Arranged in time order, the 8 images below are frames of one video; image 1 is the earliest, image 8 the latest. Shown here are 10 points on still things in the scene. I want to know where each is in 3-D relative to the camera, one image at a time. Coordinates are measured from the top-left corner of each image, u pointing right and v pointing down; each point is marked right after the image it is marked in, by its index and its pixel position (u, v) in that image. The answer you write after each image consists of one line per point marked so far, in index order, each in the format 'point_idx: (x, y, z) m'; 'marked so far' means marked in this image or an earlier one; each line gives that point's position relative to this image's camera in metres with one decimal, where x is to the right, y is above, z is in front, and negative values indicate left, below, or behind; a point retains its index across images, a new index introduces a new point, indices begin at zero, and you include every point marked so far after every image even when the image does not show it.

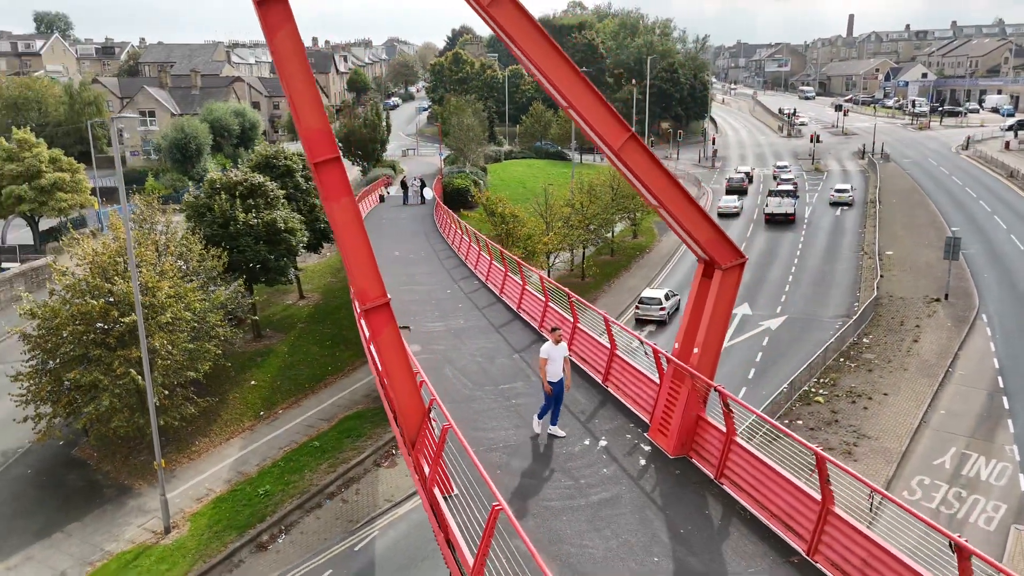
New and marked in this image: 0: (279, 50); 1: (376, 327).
0: (-2.1, +2.2, +7.1) m
1: (-1.4, -0.4, +8.0) m
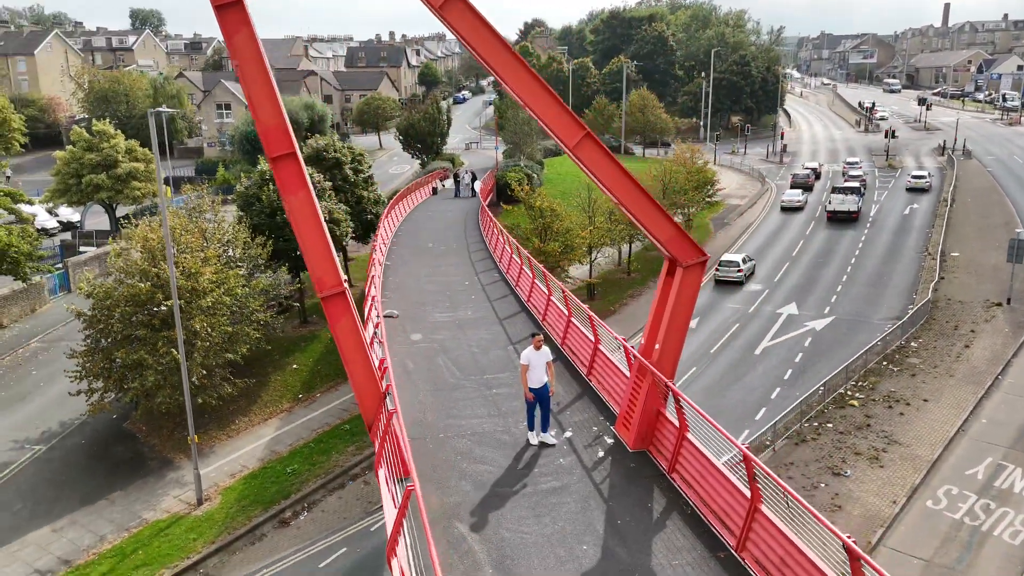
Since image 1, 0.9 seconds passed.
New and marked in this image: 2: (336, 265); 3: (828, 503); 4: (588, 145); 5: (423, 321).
0: (-2.7, +2.4, +7.6) m
1: (-2.0, -0.3, +8.4) m
2: (-1.9, +0.3, +8.3) m
3: (+7.4, -5.0, +18.1) m
4: (+0.9, +1.6, +8.7) m
5: (-1.7, -0.6, +15.2) m
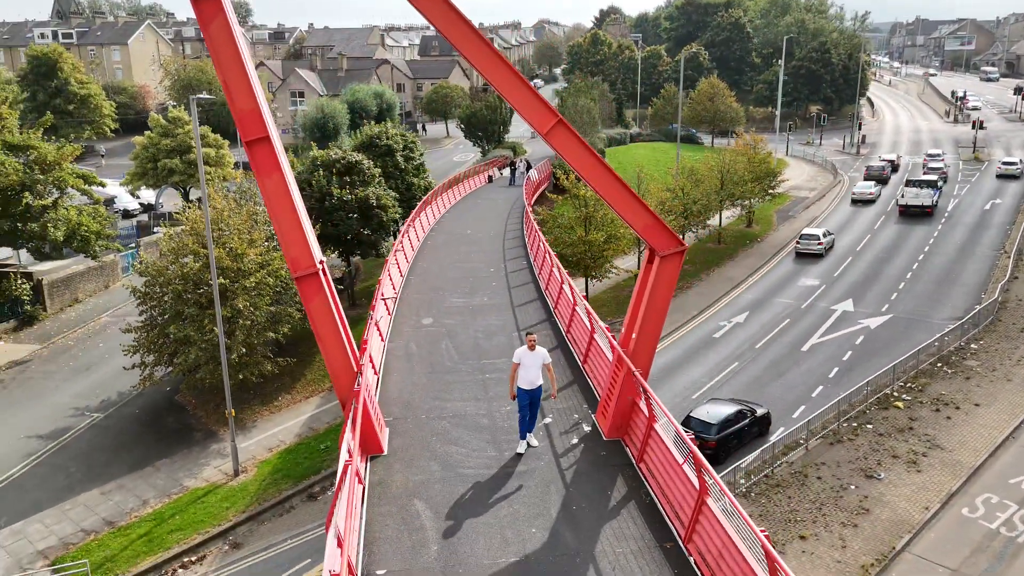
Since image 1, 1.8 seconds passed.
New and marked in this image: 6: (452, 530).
0: (-3.1, +2.6, +8.0) m
1: (-2.3, -0.1, +8.8) m
2: (-2.3, +0.5, +8.6) m
3: (+7.8, -4.9, +17.6) m
4: (+0.6, +1.8, +8.8) m
5: (-1.5, -0.3, +15.5) m
6: (-0.6, -2.5, +7.9) m
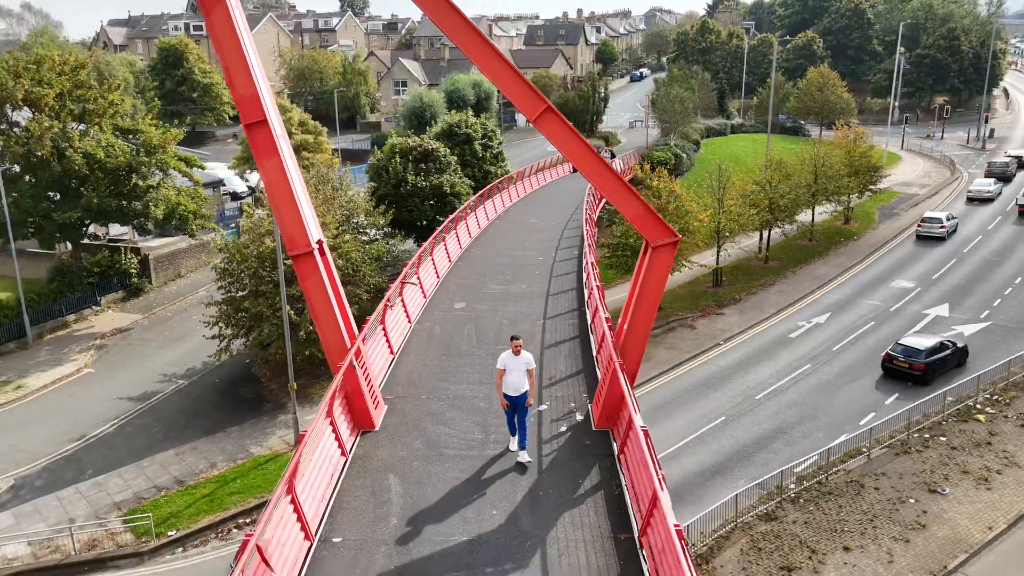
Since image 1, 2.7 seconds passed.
0: (-3.2, +2.9, +8.5) m
1: (-2.5, +0.2, +9.2) m
2: (-2.4, +0.7, +9.0) m
3: (+8.6, -5.0, +16.6) m
4: (+0.4, +1.9, +8.8) m
5: (-0.7, 0.0, +15.7) m
6: (-1.0, -2.3, +8.1) m
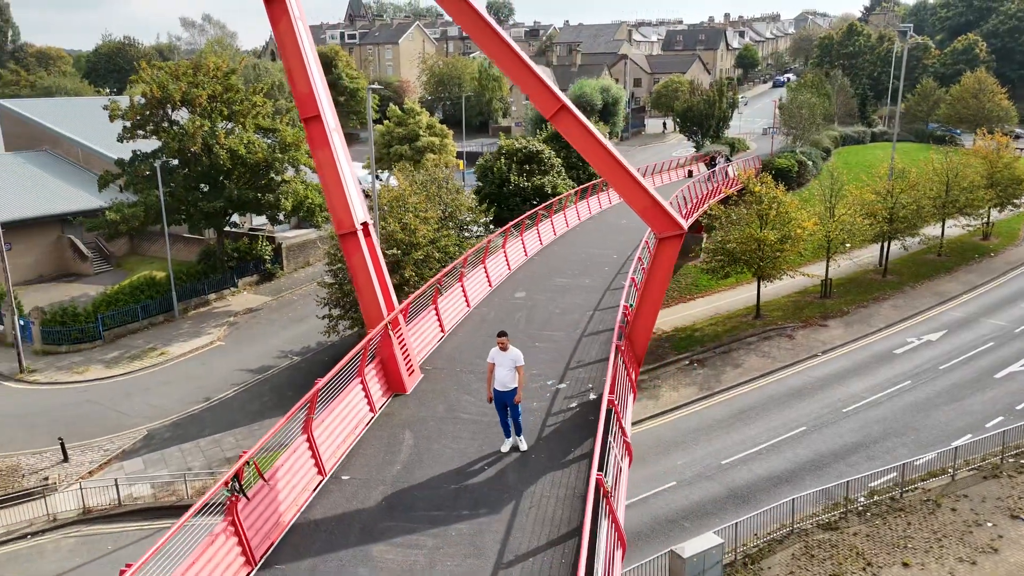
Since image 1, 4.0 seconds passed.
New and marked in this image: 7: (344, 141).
0: (-3.0, +3.2, +10.0) m
1: (-2.2, +0.5, +10.5) m
2: (-2.2, +1.1, +10.3) m
3: (+9.7, -5.2, +15.9) m
4: (+0.7, +2.1, +9.6) m
5: (+0.6, +0.1, +16.6) m
6: (-1.1, -2.0, +9.2) m
7: (-2.3, +2.0, +10.6) m
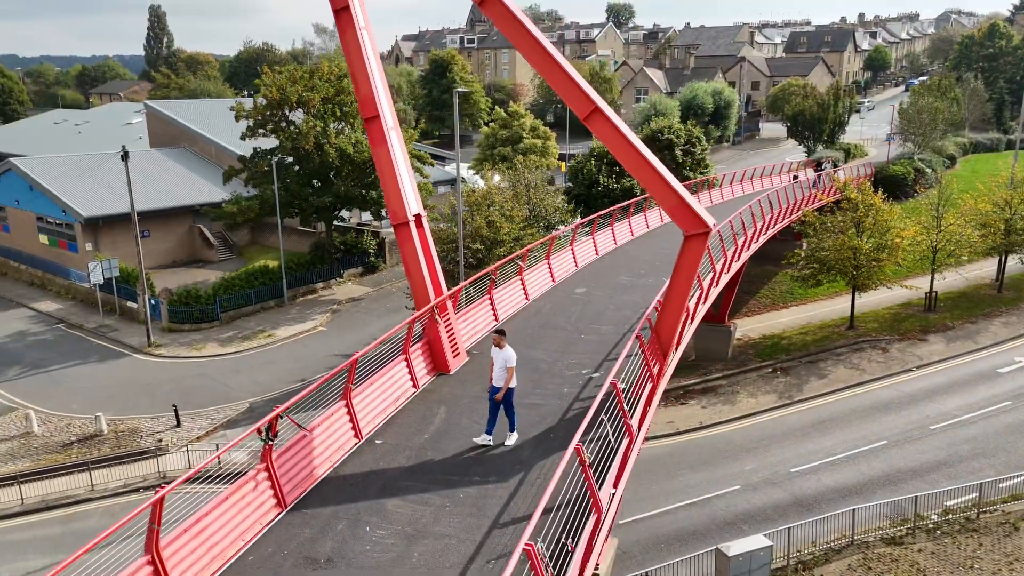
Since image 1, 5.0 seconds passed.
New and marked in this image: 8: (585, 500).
0: (-2.4, +3.5, +11.1) m
1: (-1.6, +0.7, +11.5) m
2: (-1.6, +1.3, +11.3) m
3: (+10.7, -5.5, +15.0) m
4: (+1.1, +2.2, +10.2) m
5: (+2.1, +0.2, +17.1) m
6: (-0.8, -1.8, +10.0) m
7: (-1.6, +2.2, +11.5) m
8: (+0.7, -2.1, +7.8) m
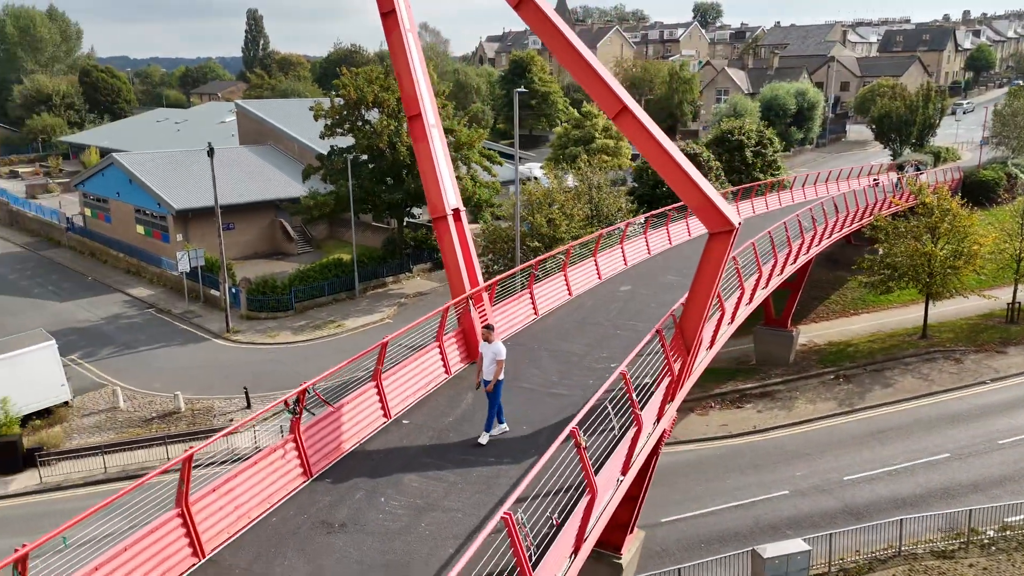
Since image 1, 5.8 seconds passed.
0: (-1.8, +3.6, +11.7) m
1: (-1.1, +0.9, +12.0) m
2: (-1.1, +1.4, +11.9) m
3: (+11.3, -5.7, +14.3) m
4: (+1.6, +2.3, +10.4) m
5: (+3.1, +0.2, +17.3) m
6: (-0.5, -1.7, +10.5) m
7: (-1.1, +2.3, +12.1) m
8: (+0.8, -2.0, +8.1) m
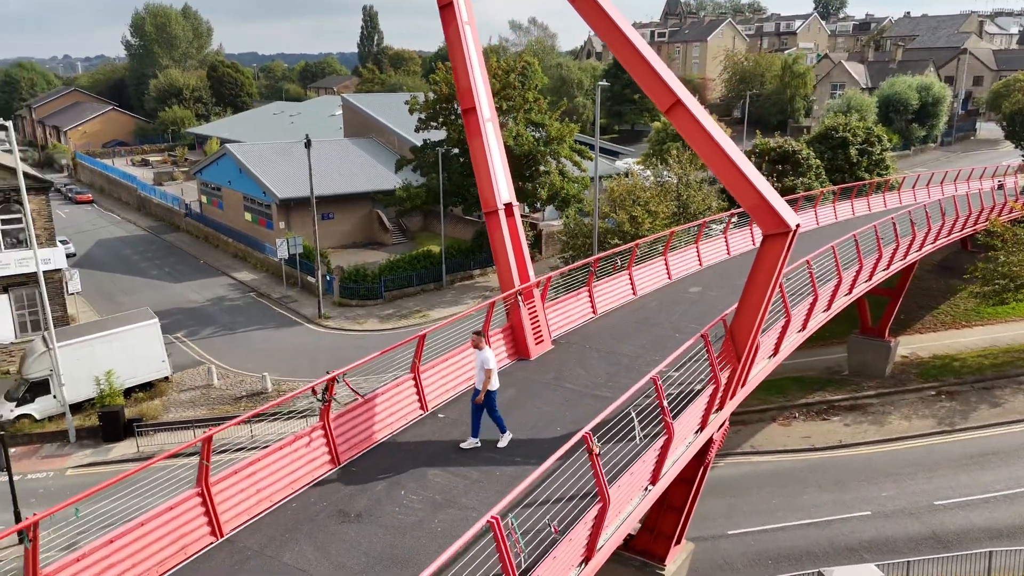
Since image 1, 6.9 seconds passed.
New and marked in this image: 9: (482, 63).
0: (-0.9, +3.7, +11.6) m
1: (-0.3, +1.0, +11.9) m
2: (-0.3, +1.5, +11.7) m
3: (+12.1, -6.1, +12.6) m
4: (+2.2, +2.3, +10.0) m
5: (+4.6, +0.2, +16.5) m
6: (0.0, -1.6, +10.3) m
7: (-0.2, +2.4, +12.0) m
8: (+0.9, -2.0, +7.8) m
9: (-0.5, +3.5, +11.9) m
